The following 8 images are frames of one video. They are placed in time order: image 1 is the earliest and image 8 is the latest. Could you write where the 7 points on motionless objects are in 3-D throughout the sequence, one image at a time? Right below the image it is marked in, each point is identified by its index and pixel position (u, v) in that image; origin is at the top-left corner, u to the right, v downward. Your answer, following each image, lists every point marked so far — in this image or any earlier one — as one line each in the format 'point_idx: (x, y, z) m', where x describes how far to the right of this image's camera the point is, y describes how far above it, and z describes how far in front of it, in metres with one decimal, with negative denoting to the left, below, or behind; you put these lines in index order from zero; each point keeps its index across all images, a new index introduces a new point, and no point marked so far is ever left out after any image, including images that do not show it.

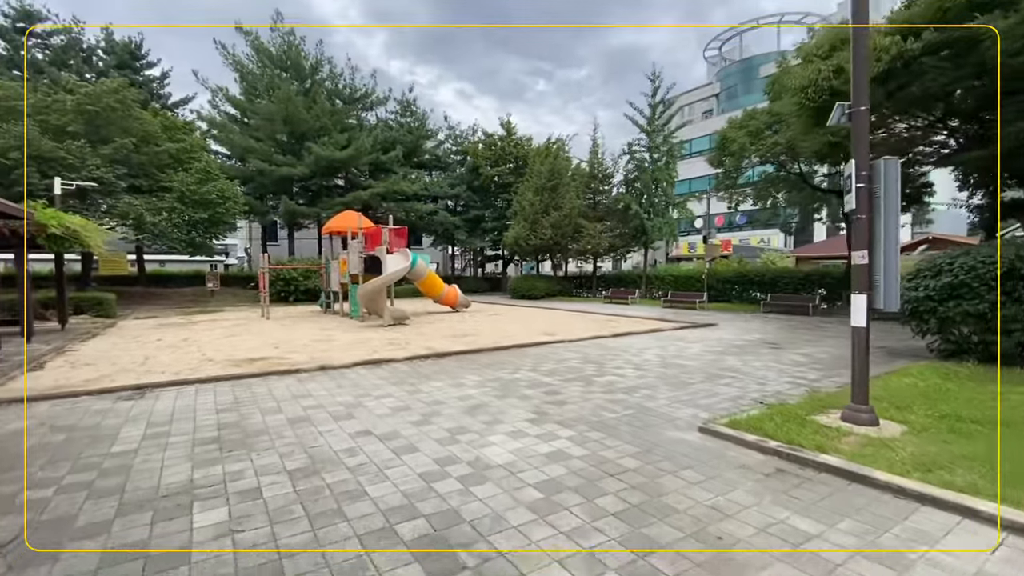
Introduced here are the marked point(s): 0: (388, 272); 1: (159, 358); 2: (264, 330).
0: (-3.8, +0.5, +14.8) m
1: (-6.9, -1.4, +9.4) m
2: (-7.0, -1.2, +13.6) m
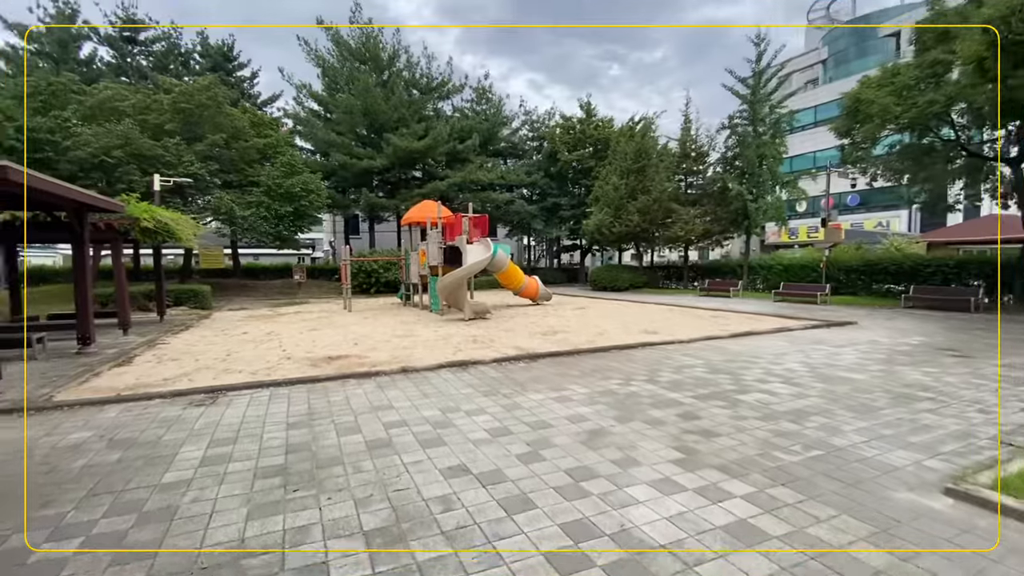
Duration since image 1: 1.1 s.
0: (-1.2, +0.7, +13.8) m
1: (-5.0, -1.2, +9.0) m
2: (-4.6, -1.0, +13.1) m
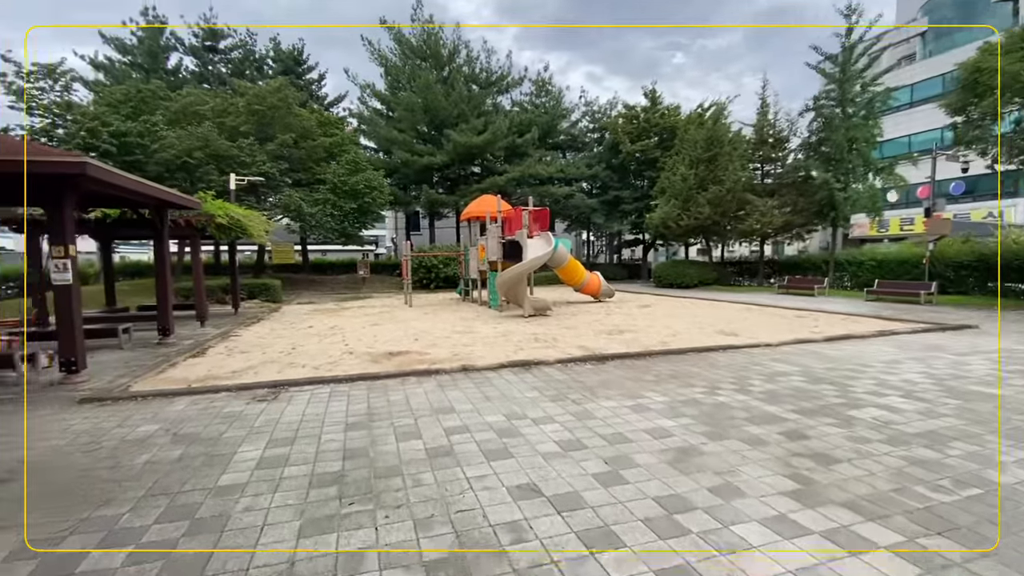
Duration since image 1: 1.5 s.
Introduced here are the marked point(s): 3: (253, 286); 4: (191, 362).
0: (+0.5, +0.8, +13.4) m
1: (-3.9, -1.1, +9.0) m
2: (-2.9, -0.8, +13.1) m
3: (-9.5, +0.1, +17.7) m
4: (-5.3, -1.2, +7.9) m
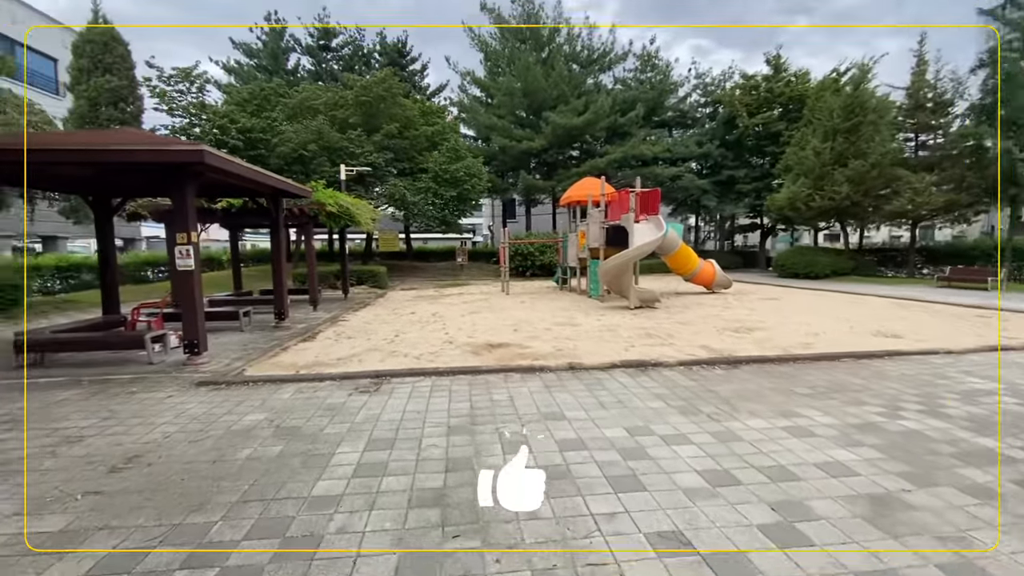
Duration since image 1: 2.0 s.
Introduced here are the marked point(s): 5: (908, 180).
0: (+3.2, +1.1, +12.3) m
1: (-1.9, -0.9, +8.9) m
2: (-0.2, -0.5, +12.7) m
3: (-5.8, +0.6, +18.5) m
4: (-3.6, -1.0, +8.1) m
5: (+14.4, +3.8, +17.5) m
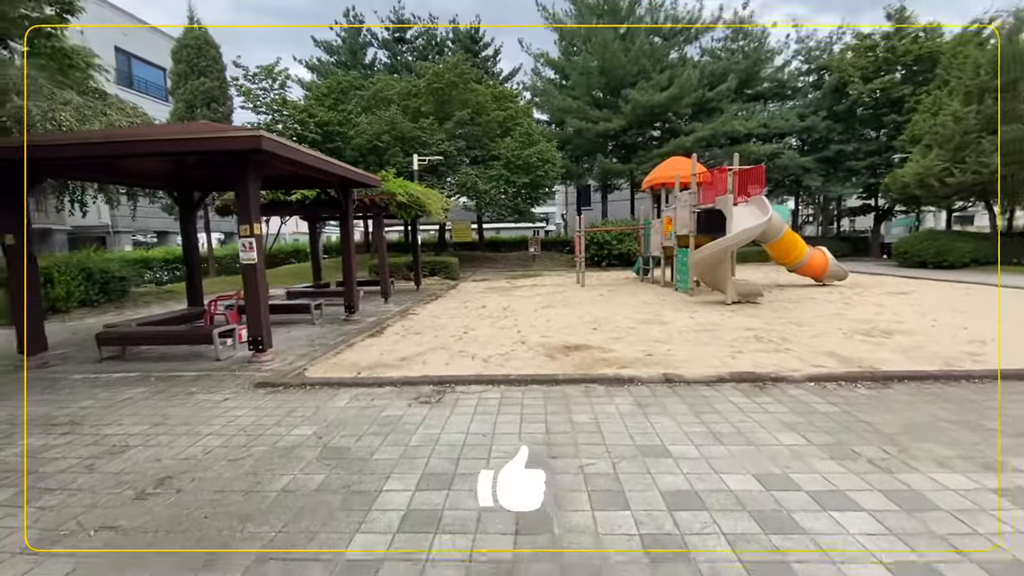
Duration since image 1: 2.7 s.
0: (+5.0, +1.3, +10.8) m
1: (-0.6, -0.8, +8.3) m
2: (+1.7, -0.3, +11.7) m
3: (-3.0, +0.9, +18.3) m
4: (-2.3, -0.9, +7.7) m
5: (+16.8, +4.1, +14.2) m
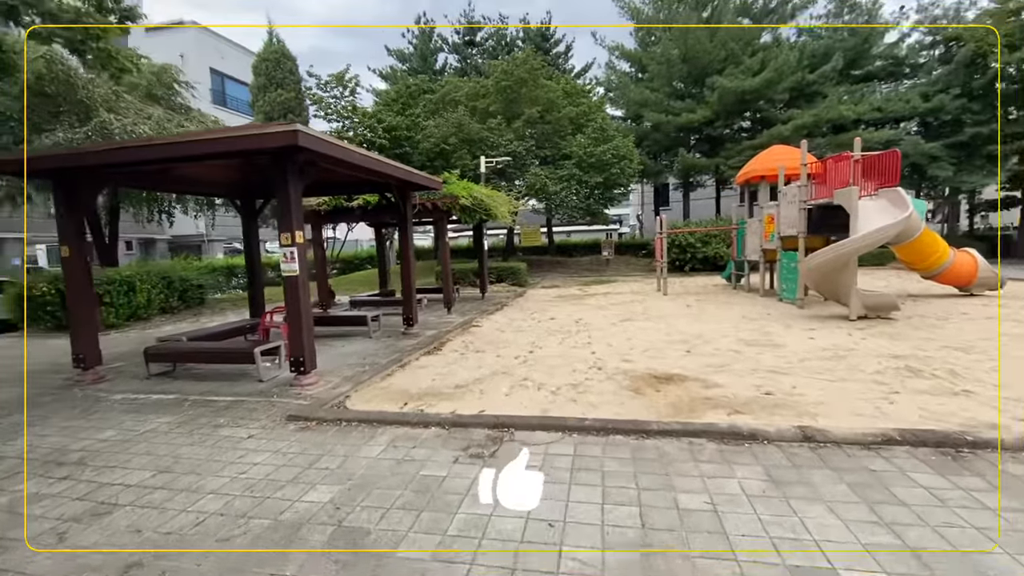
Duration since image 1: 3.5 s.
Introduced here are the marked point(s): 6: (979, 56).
0: (+6.4, +1.1, +8.8) m
1: (+0.5, -1.0, +7.1) m
2: (+3.3, -0.5, +10.3) m
3: (-0.4, +0.7, +17.4) m
4: (-1.3, -1.1, +6.8) m
5: (+18.6, +3.8, +10.5) m
6: (+18.7, +9.4, +19.3) m
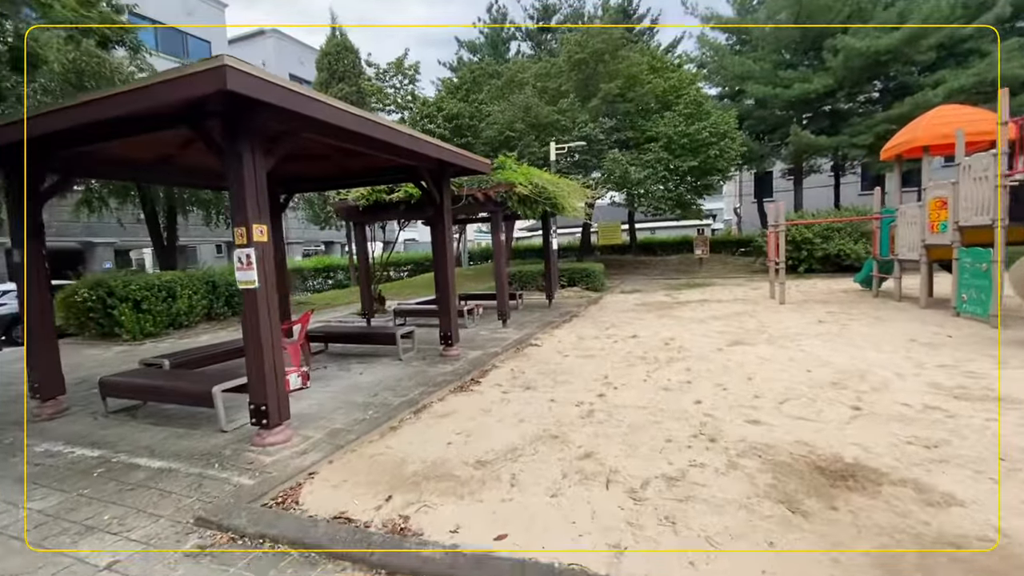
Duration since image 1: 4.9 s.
0: (+7.2, +0.9, +5.6) m
1: (+1.1, -1.1, +4.9) m
2: (+4.4, -0.7, +7.6) m
3: (+1.9, +0.5, +15.2) m
4: (-0.7, -1.2, +4.9) m
5: (+19.6, +3.6, +5.2) m
6: (+21.2, +9.2, +14.0) m
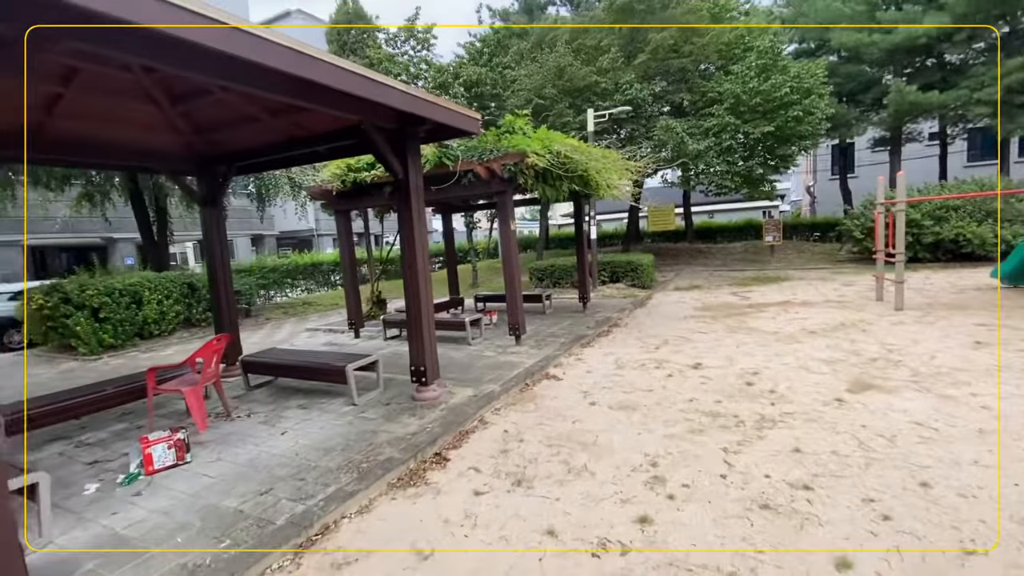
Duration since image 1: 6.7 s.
0: (+7.1, +0.7, +2.6) m
1: (+0.9, -1.3, +2.6) m
2: (+4.4, -0.8, +4.9) m
3: (+2.8, +0.6, +12.7) m
4: (-0.9, -1.4, +2.8) m
5: (+19.3, +3.5, +0.9) m
6: (+21.7, +9.3, +9.3) m
